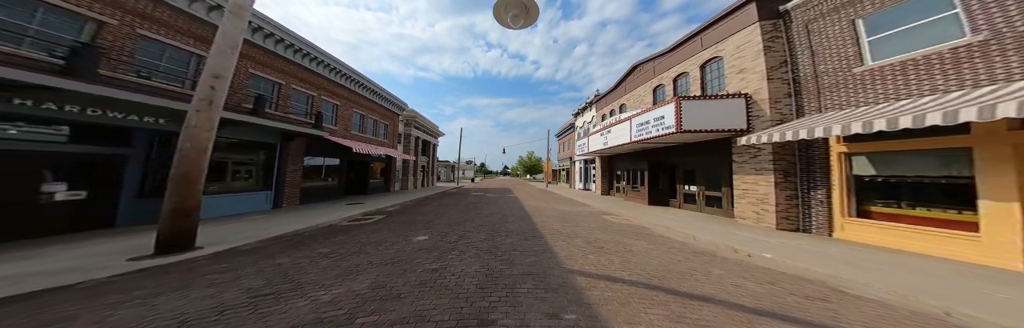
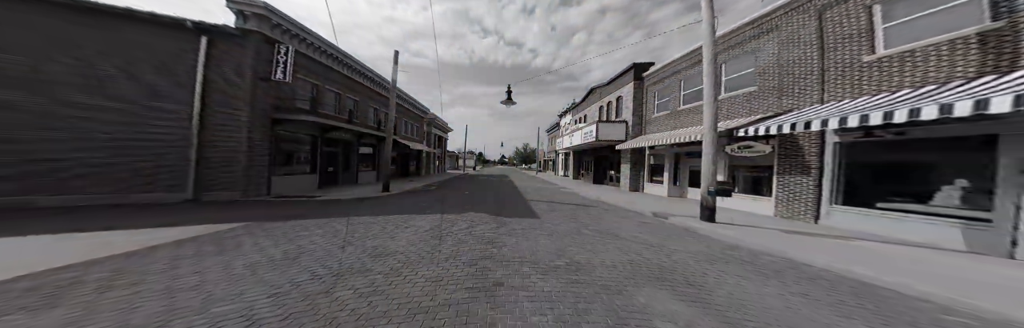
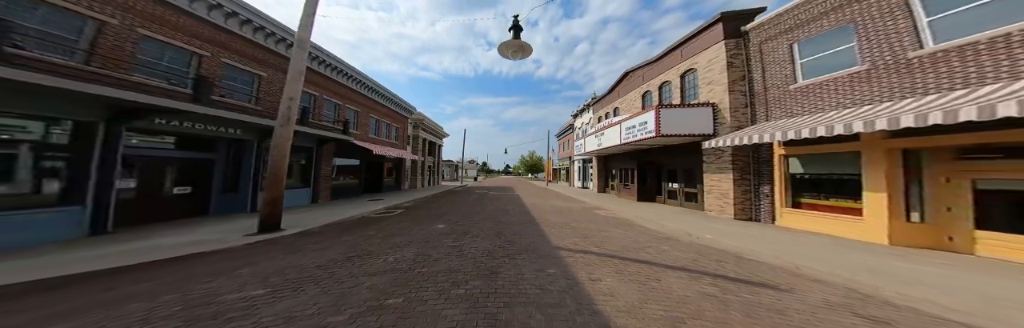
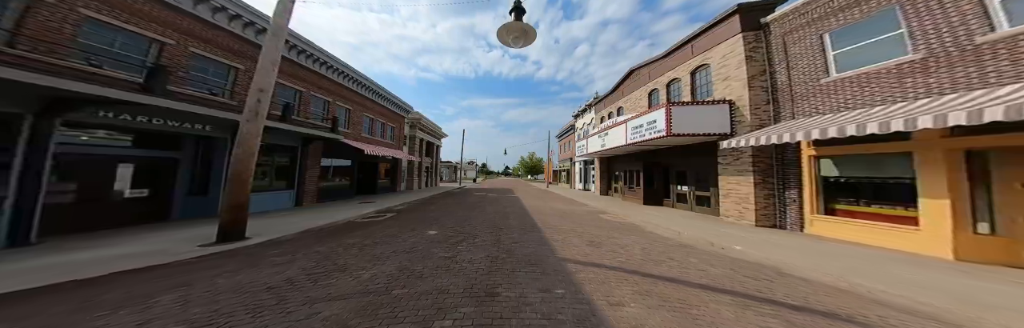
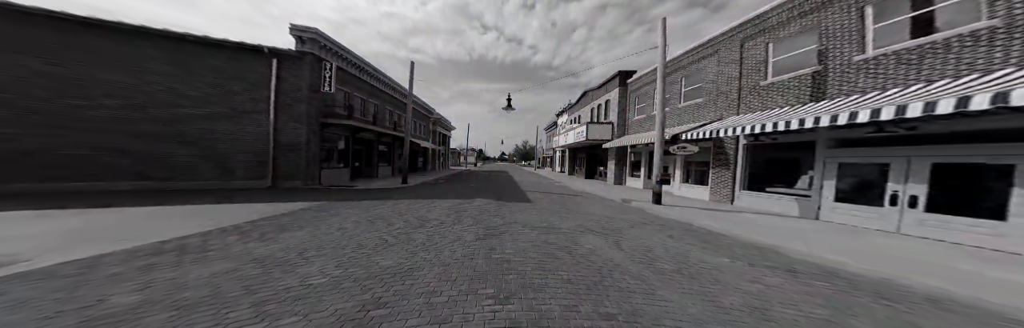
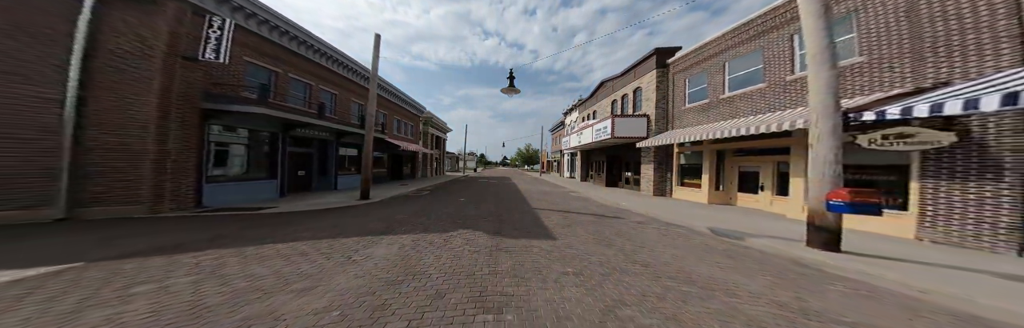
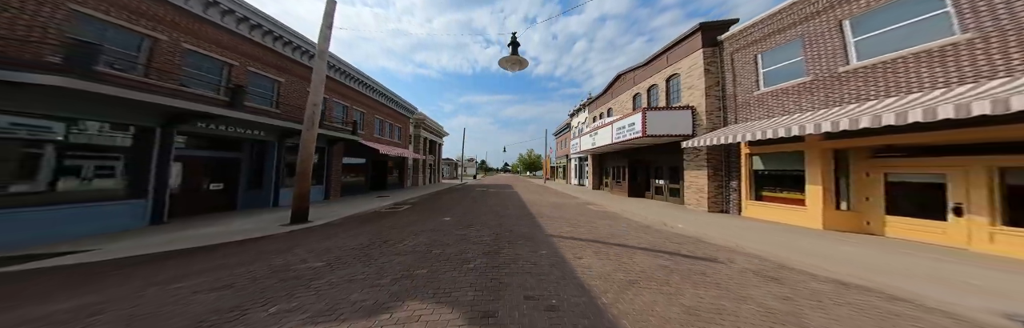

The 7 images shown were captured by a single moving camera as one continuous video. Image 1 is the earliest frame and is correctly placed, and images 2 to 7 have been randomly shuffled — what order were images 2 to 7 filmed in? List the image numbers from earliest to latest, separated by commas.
4, 3, 7, 6, 2, 5
